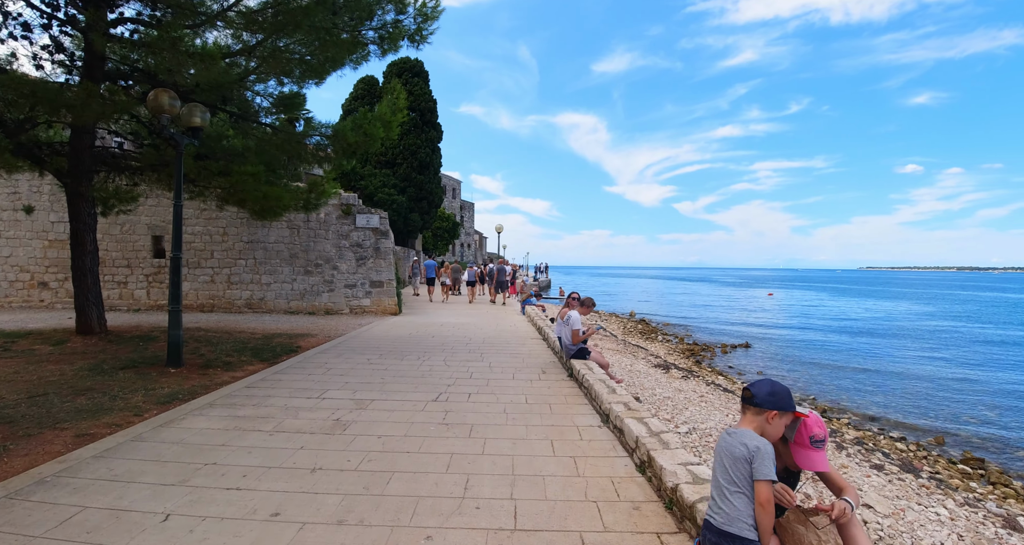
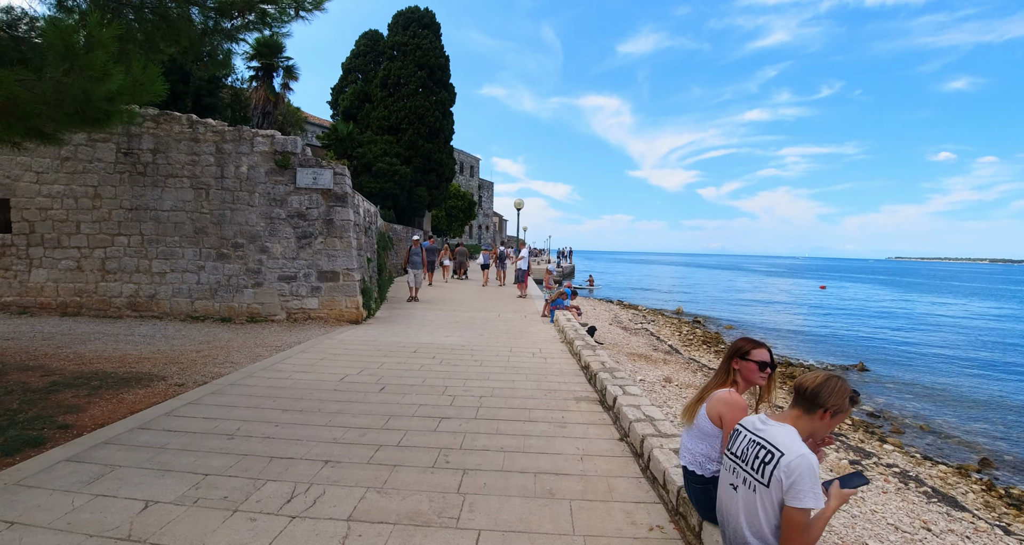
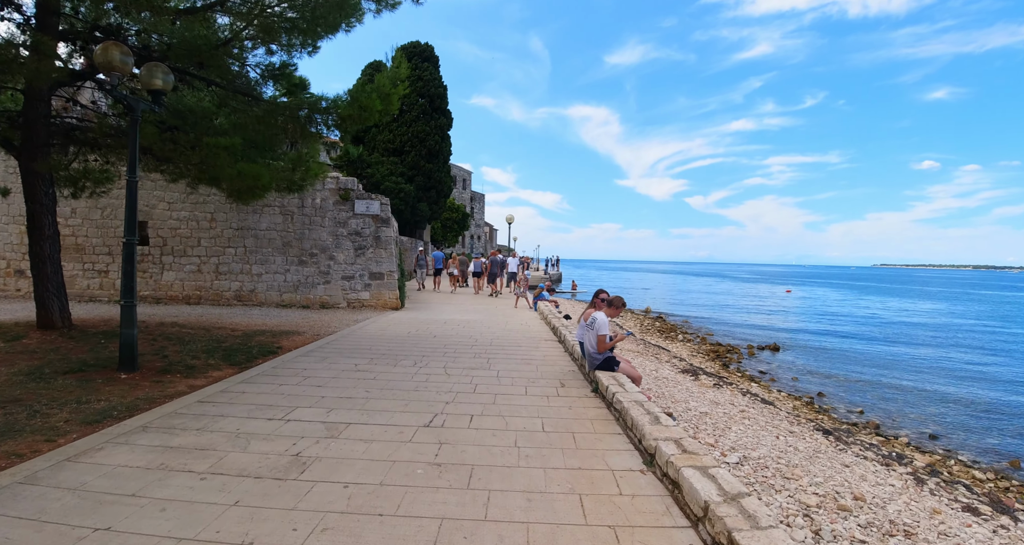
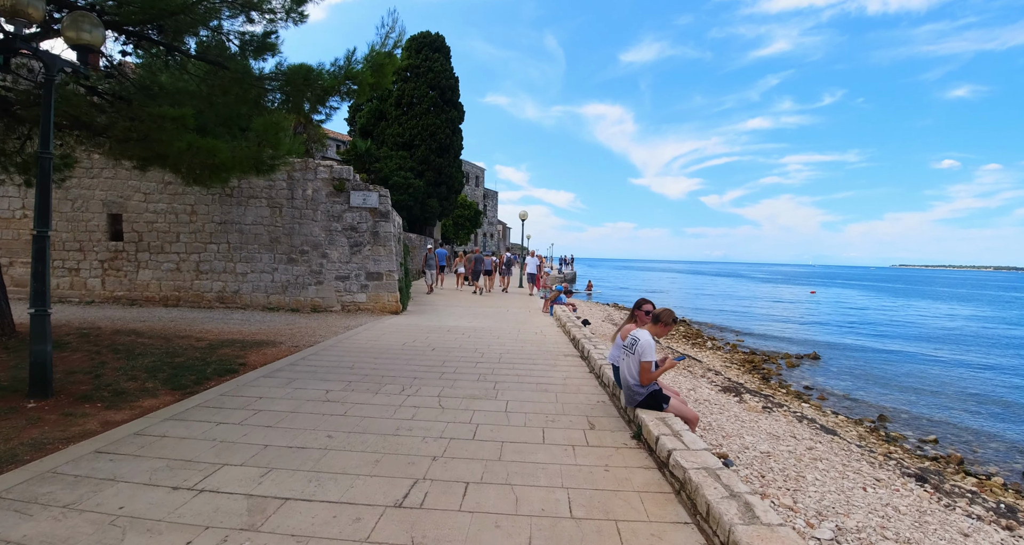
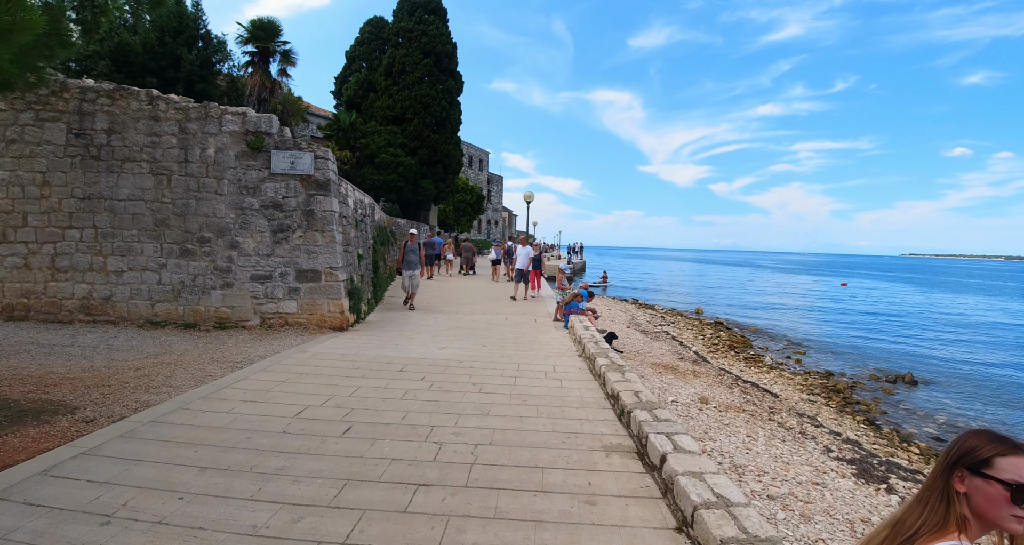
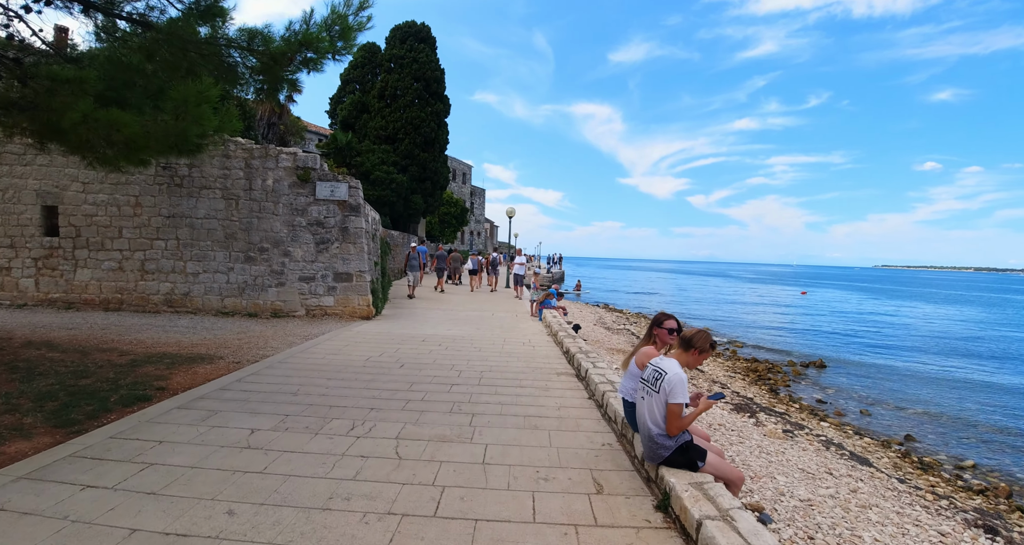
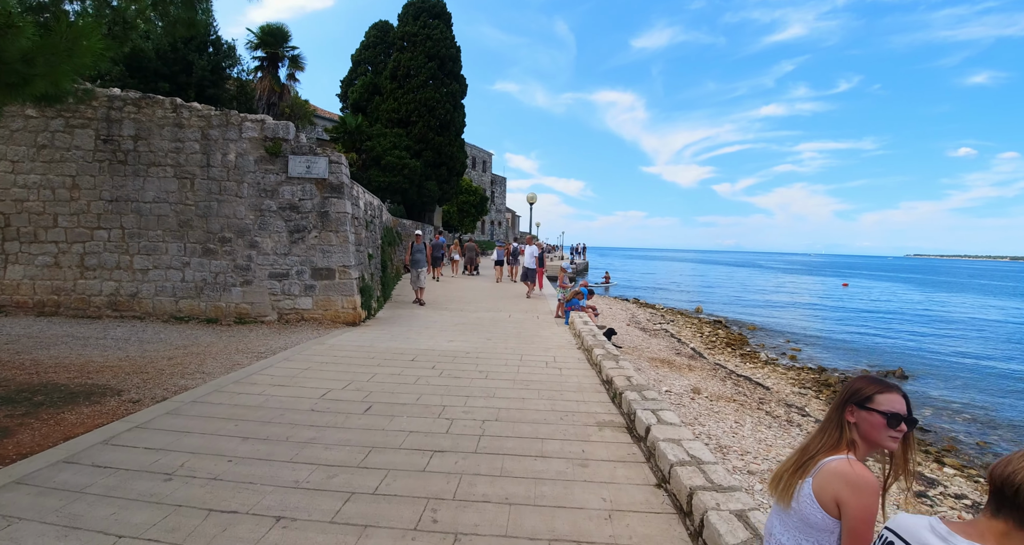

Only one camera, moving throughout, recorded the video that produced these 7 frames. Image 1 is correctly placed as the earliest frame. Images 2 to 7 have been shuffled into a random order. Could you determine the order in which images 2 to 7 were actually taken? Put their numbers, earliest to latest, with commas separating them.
3, 4, 6, 2, 7, 5
